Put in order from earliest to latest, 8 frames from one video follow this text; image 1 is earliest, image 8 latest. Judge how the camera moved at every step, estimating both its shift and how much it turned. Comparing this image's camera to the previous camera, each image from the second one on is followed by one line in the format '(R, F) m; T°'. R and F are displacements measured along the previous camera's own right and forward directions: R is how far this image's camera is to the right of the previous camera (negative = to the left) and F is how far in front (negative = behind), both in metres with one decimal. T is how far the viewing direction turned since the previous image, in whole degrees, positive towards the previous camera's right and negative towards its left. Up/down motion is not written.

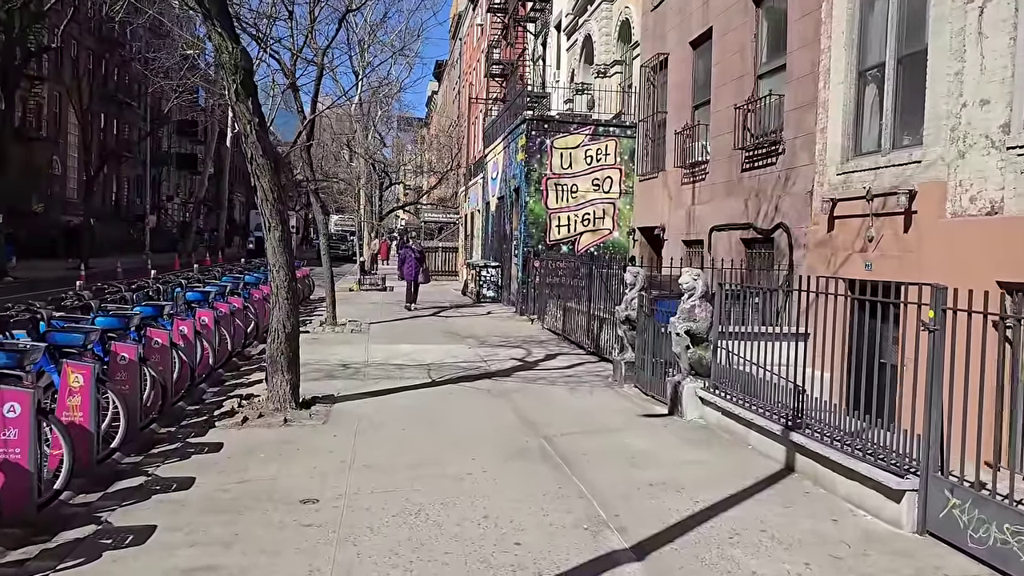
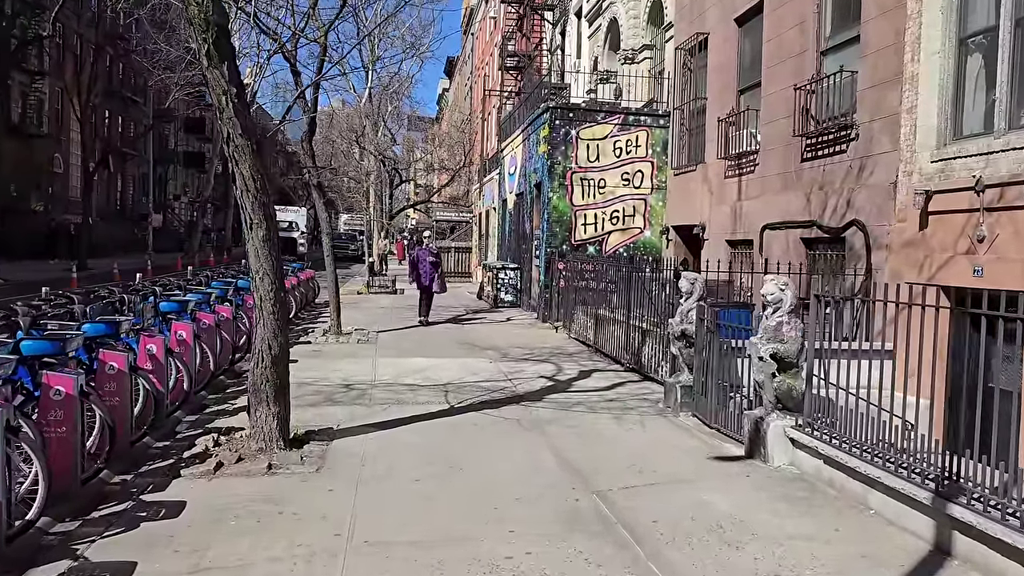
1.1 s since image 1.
(-0.2, +1.4) m; -1°
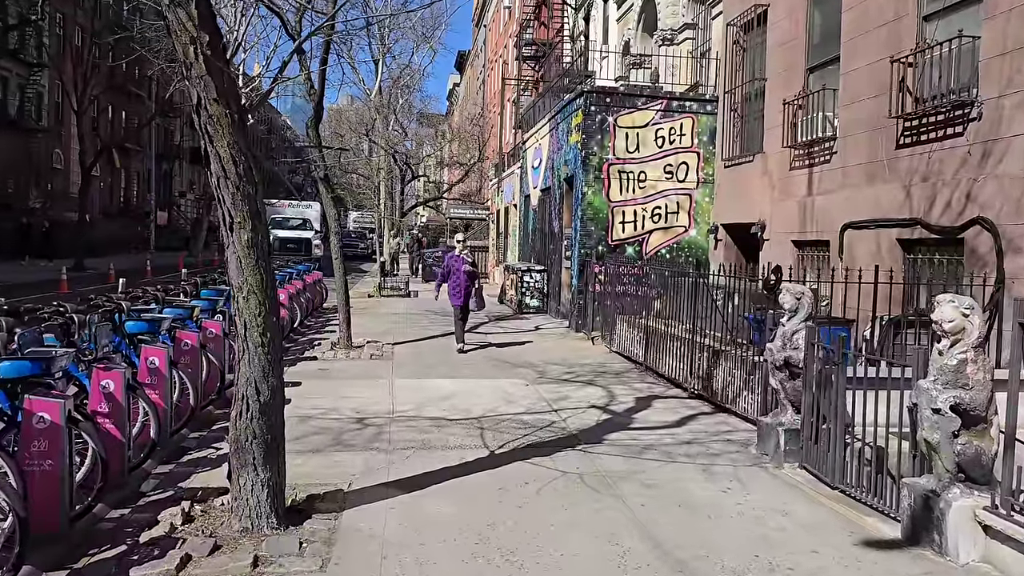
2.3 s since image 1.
(-0.3, +1.6) m; -1°
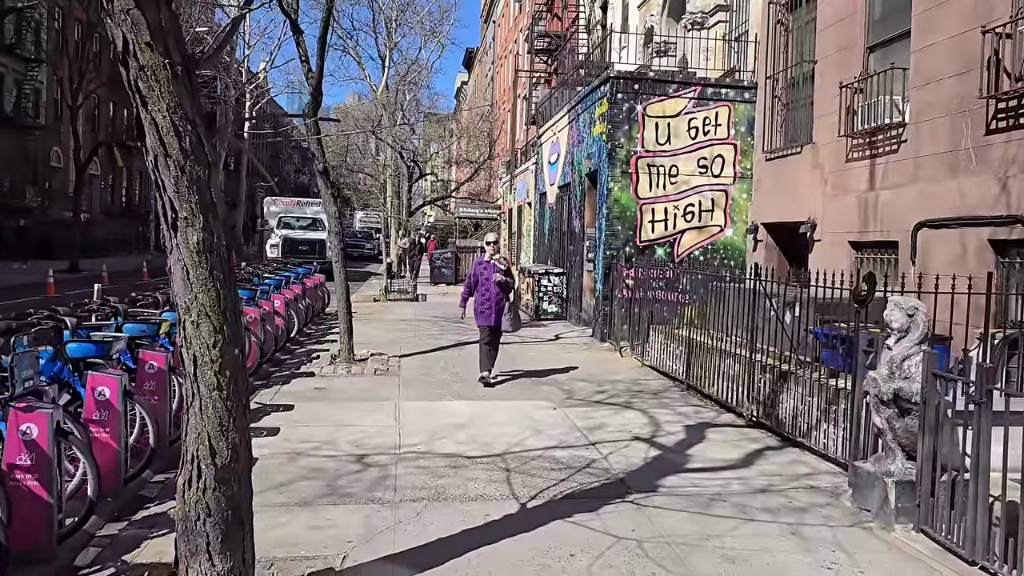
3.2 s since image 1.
(-0.2, +1.2) m; 0°
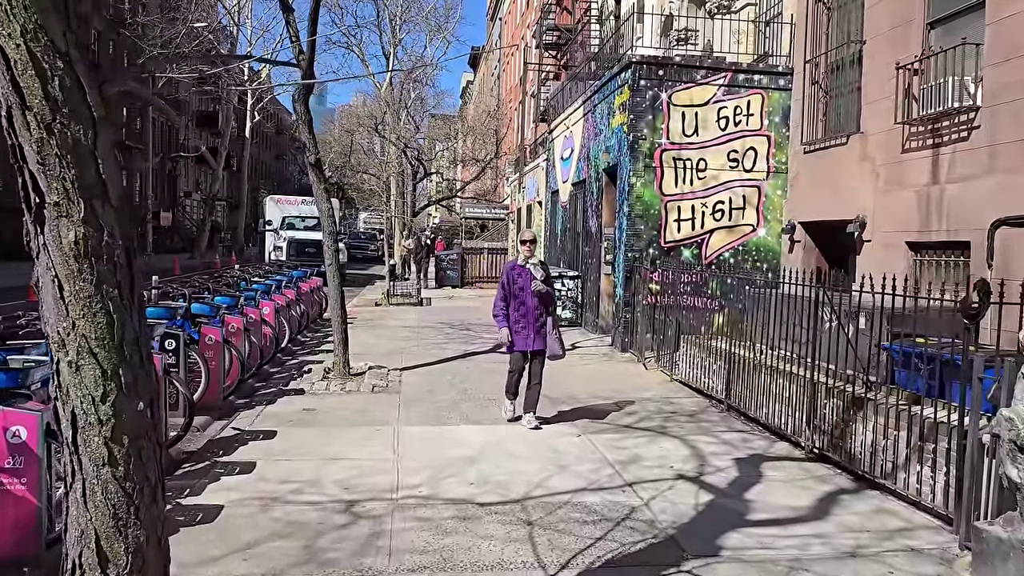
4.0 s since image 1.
(-0.1, +1.1) m; 0°
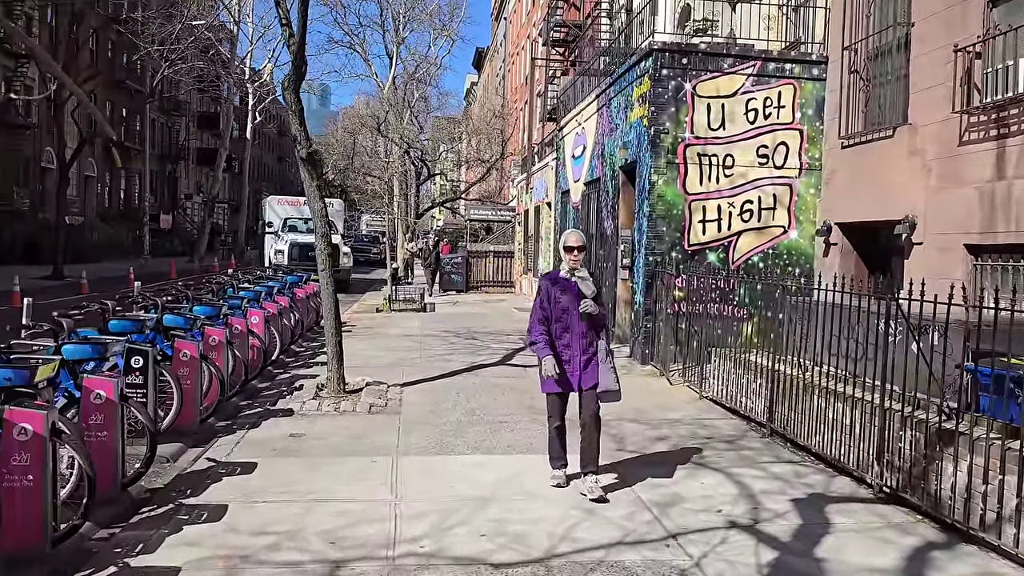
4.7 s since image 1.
(-0.1, +0.9) m; 0°
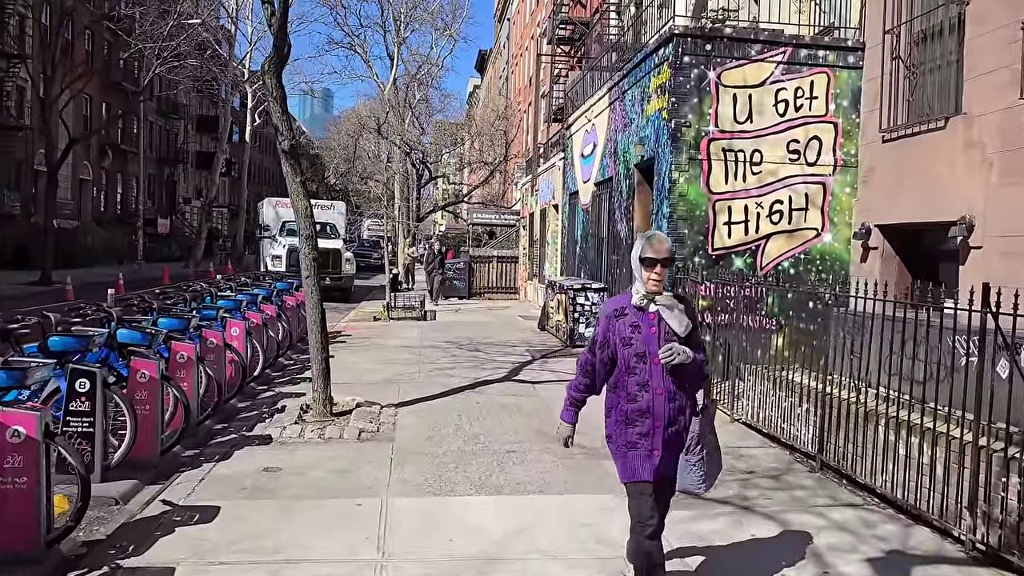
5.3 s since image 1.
(-0.1, +0.9) m; 0°
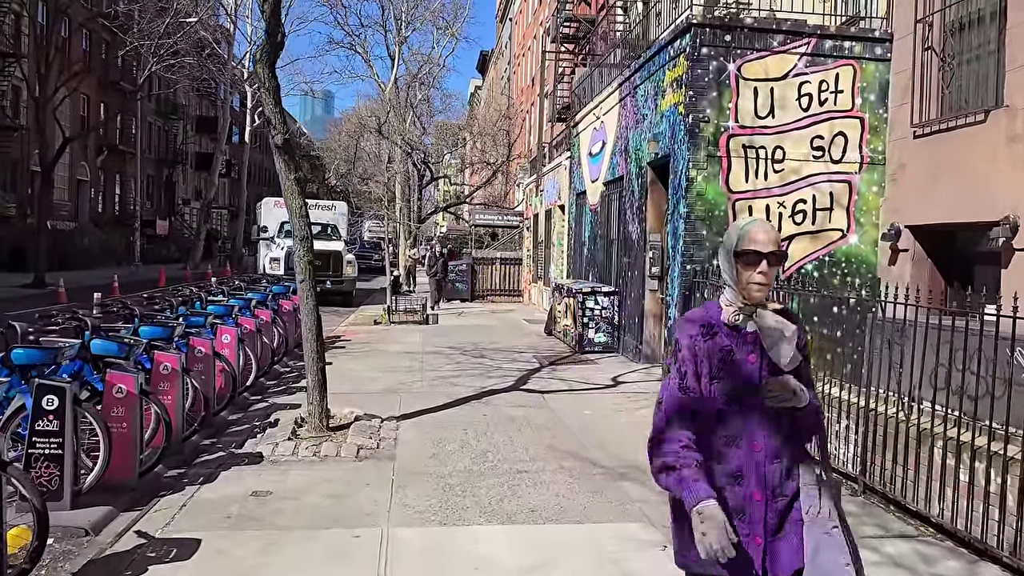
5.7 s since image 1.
(-0.1, +0.5) m; 0°
